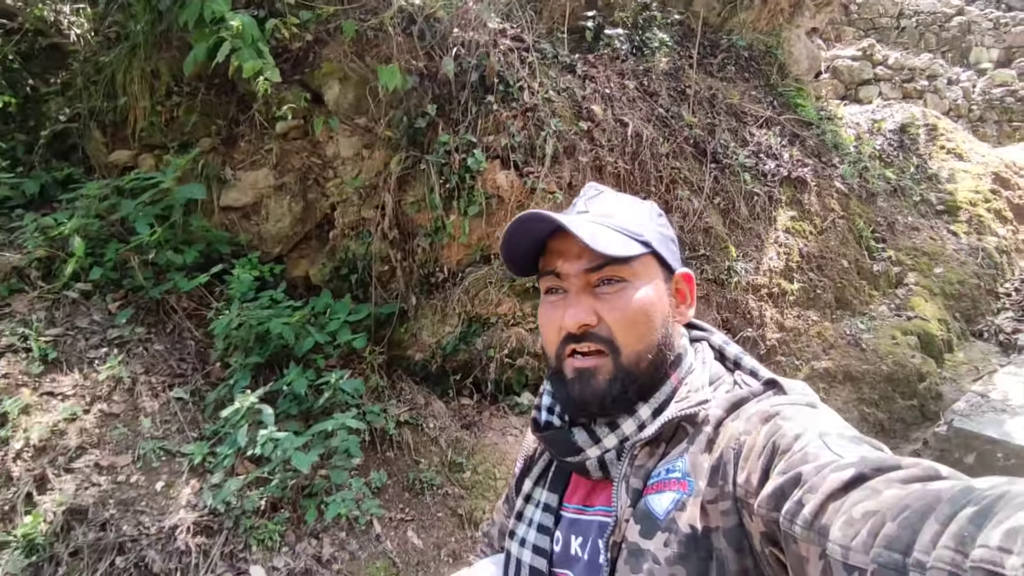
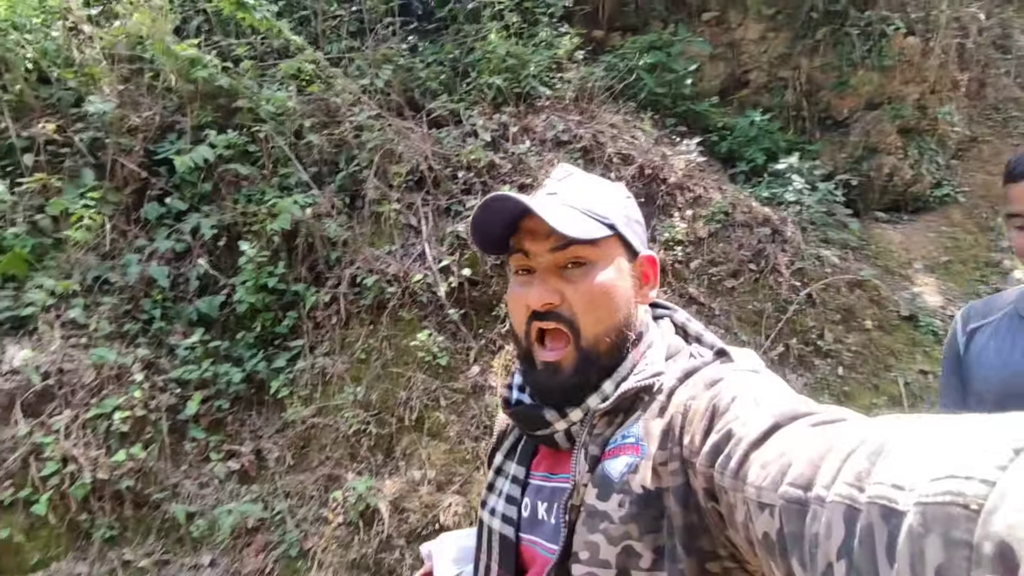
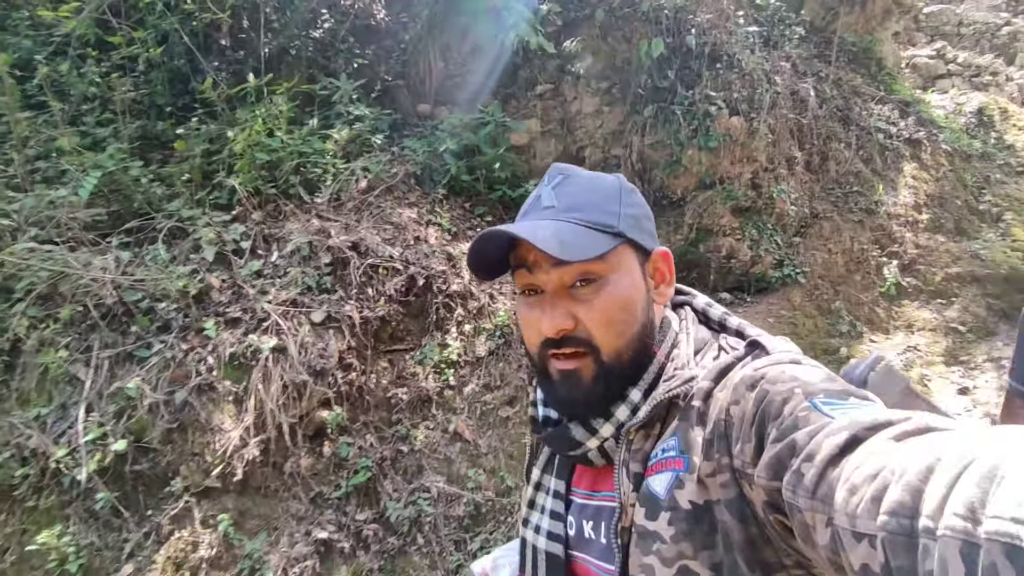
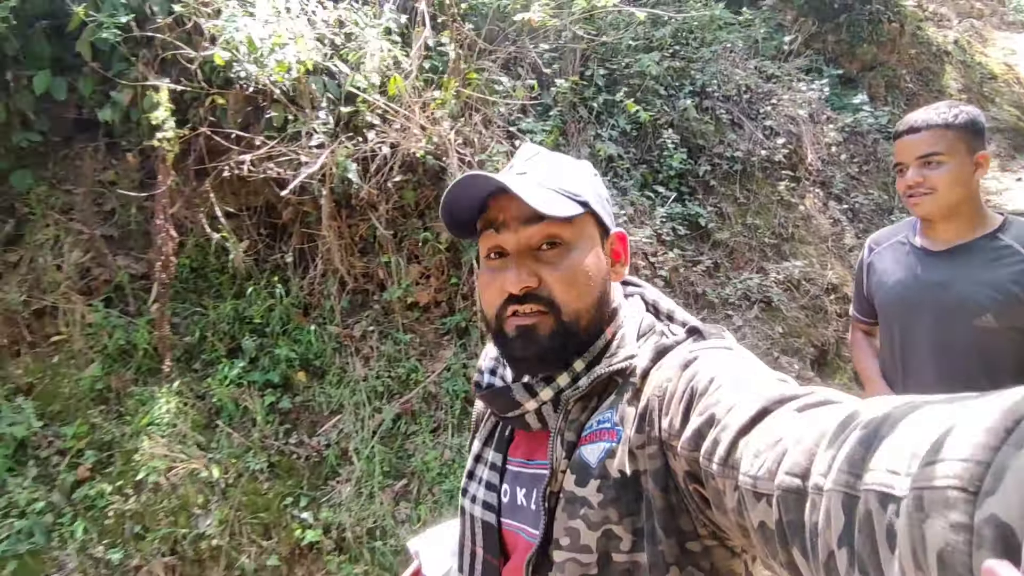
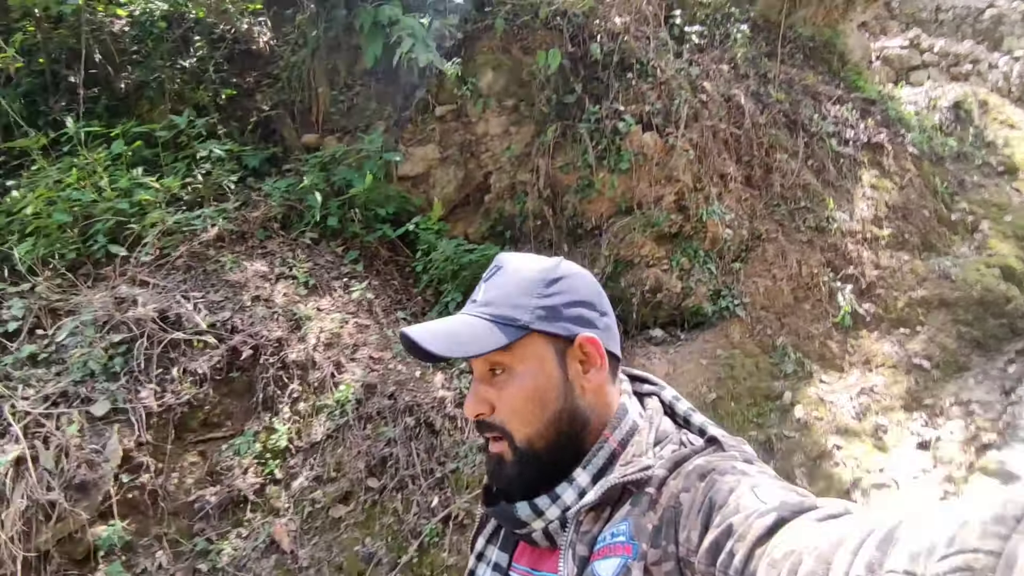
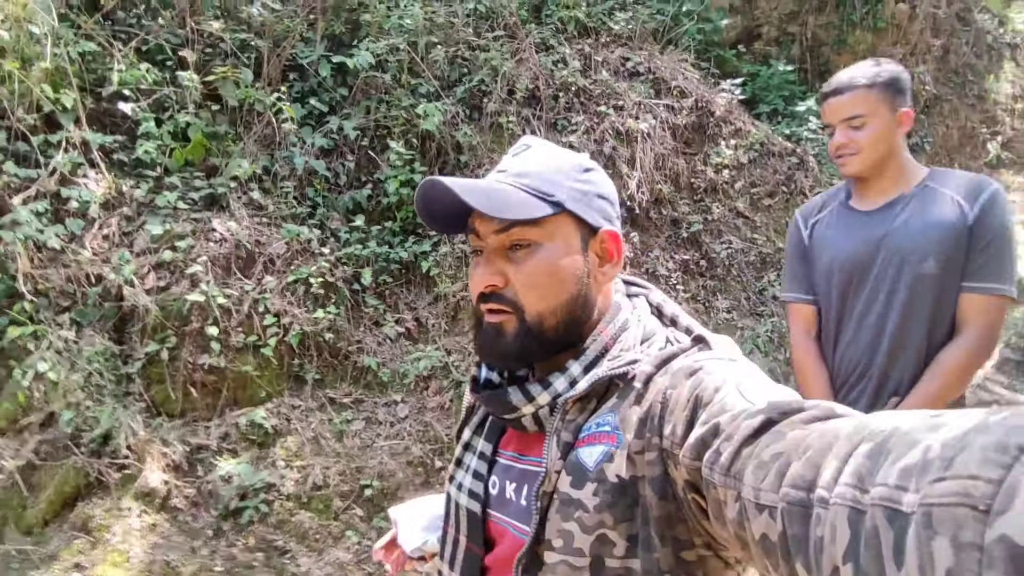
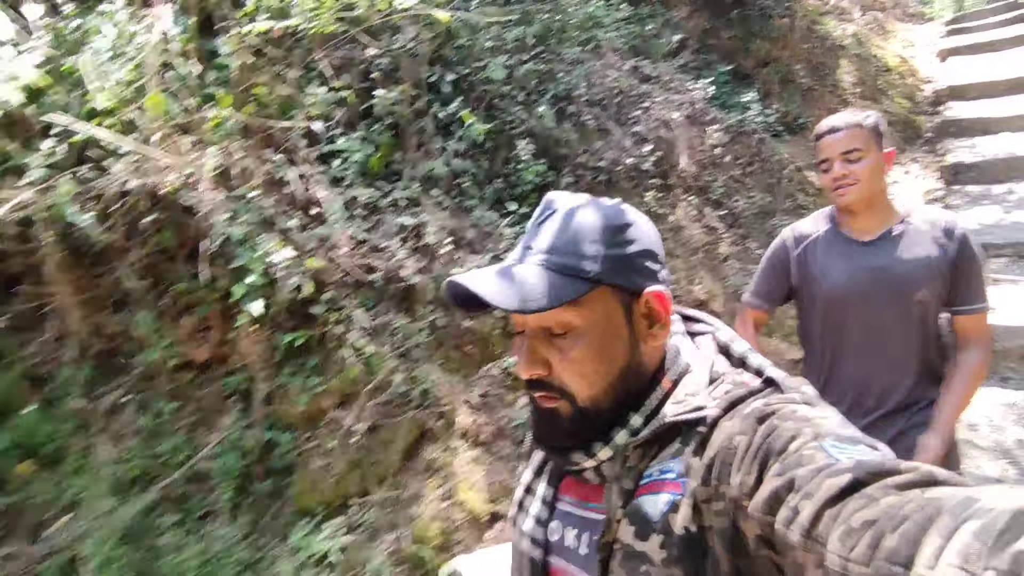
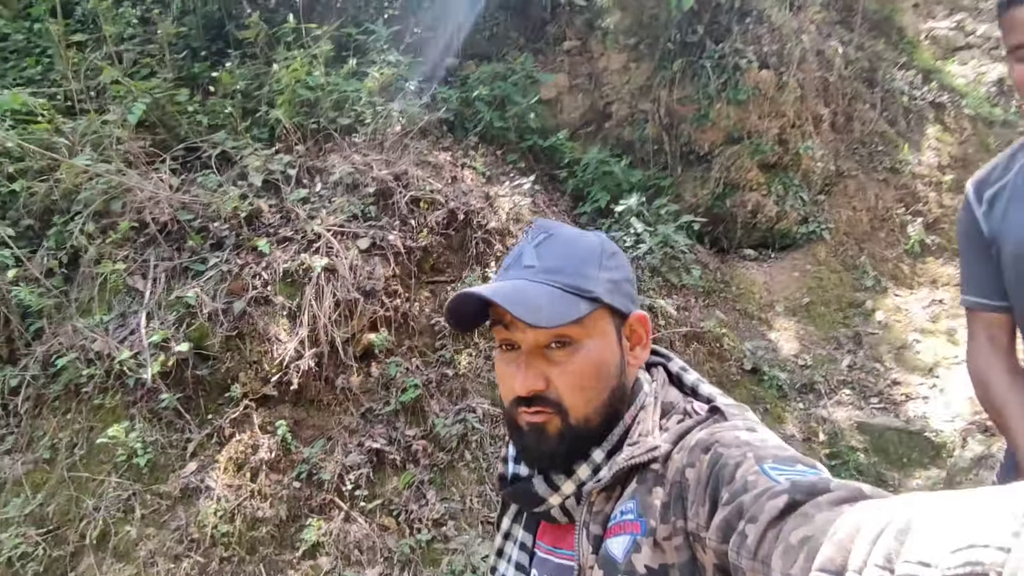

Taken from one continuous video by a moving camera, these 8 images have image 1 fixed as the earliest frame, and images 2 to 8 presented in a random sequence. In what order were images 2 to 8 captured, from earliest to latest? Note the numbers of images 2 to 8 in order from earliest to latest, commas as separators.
5, 3, 8, 2, 6, 7, 4
